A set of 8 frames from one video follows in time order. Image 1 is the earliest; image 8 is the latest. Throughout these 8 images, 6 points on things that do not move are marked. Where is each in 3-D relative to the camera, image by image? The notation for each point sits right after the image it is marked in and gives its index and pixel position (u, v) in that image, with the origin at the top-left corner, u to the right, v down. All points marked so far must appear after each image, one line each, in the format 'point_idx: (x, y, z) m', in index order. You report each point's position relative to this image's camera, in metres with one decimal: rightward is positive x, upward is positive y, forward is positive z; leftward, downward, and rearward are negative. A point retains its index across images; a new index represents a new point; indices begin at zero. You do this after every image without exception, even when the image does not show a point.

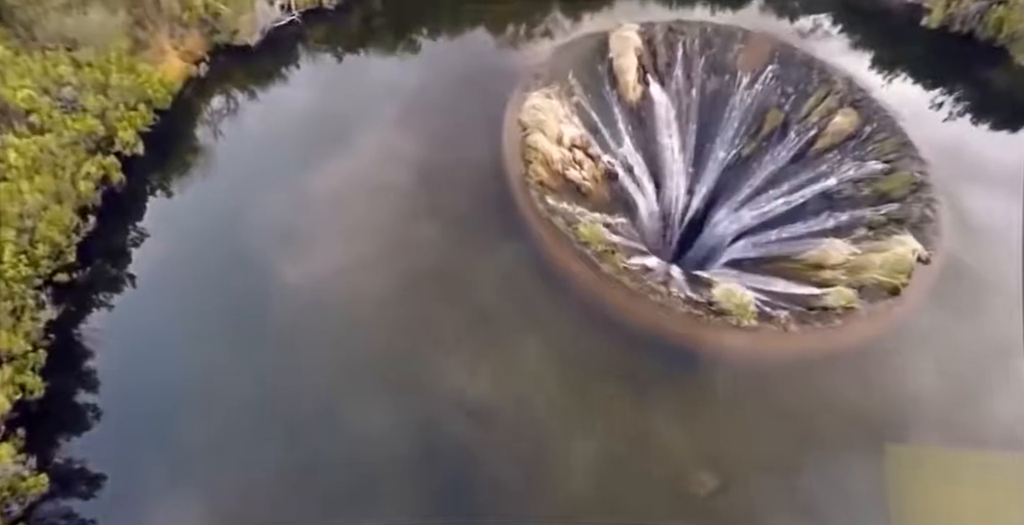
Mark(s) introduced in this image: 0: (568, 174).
0: (+1.0, +1.6, +10.7) m
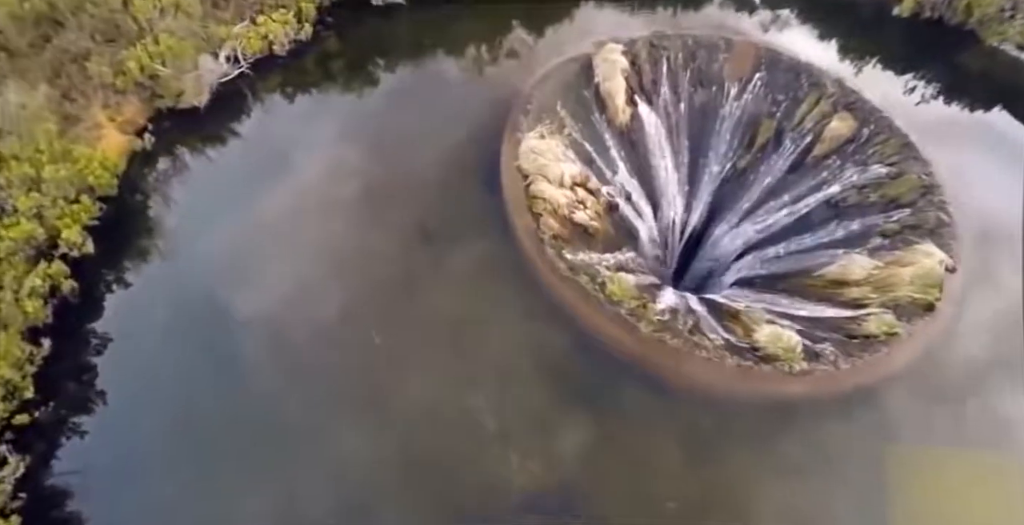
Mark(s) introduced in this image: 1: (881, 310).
0: (+1.0, +0.8, +9.9) m
1: (+6.1, -0.9, +9.6) m
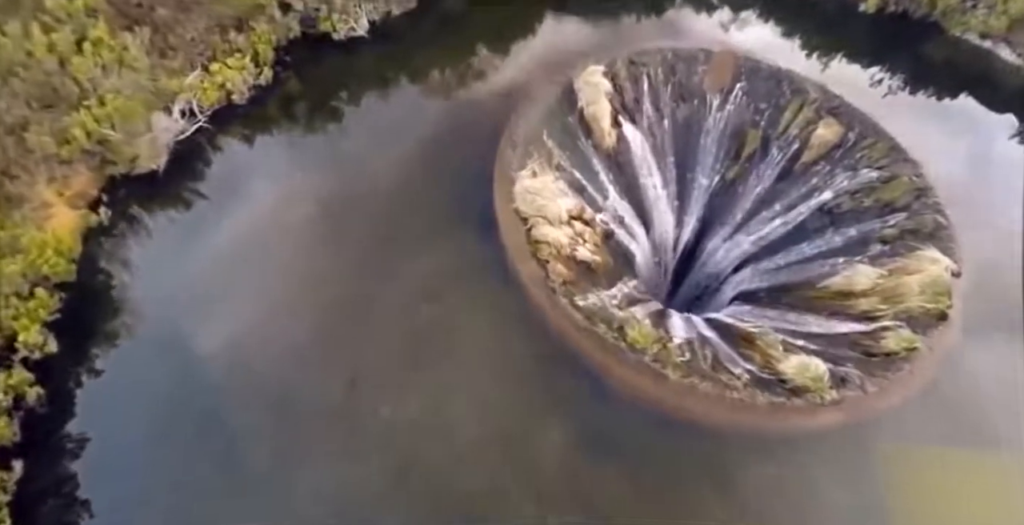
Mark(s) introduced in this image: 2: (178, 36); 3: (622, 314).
0: (+1.0, +0.1, +9.5) m
1: (+6.2, -1.0, +9.5) m
2: (-6.0, +4.1, +10.4) m
3: (+1.7, -0.8, +9.0) m
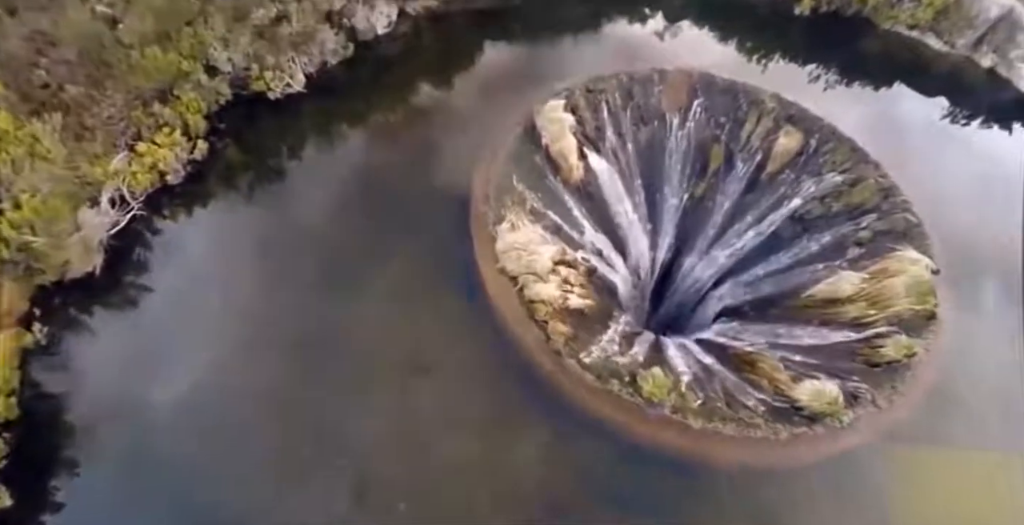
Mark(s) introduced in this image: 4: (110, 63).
0: (+0.9, -0.6, +9.1) m
1: (+6.2, -1.1, +9.6) m
2: (-6.6, +2.3, +9.4) m
3: (+1.7, -1.5, +8.6) m
4: (-6.3, +3.1, +9.2) m
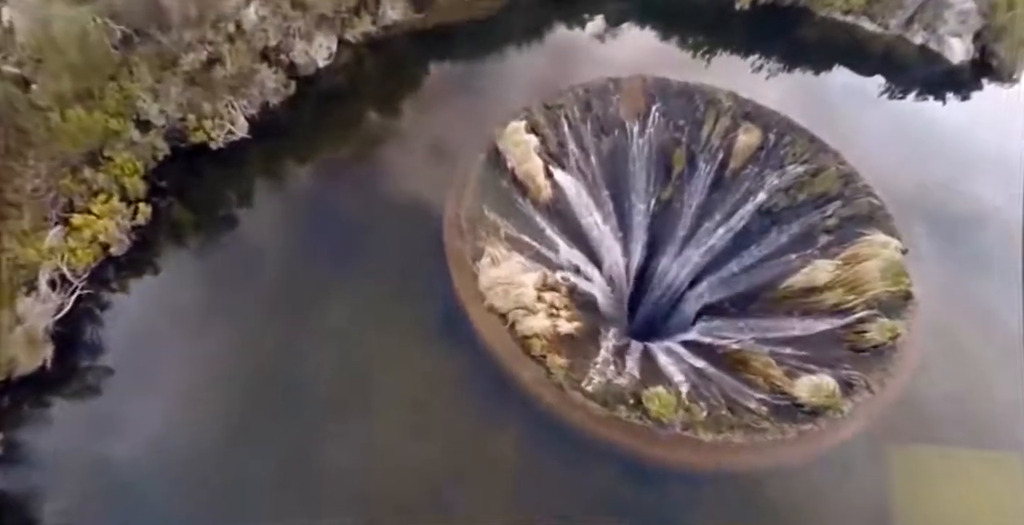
0: (+0.7, -1.0, +8.9) m
1: (+5.9, -0.8, +9.8) m
2: (-7.1, +1.0, +8.5) m
3: (+1.6, -1.8, +8.5) m
4: (-6.8, +1.9, +8.4) m
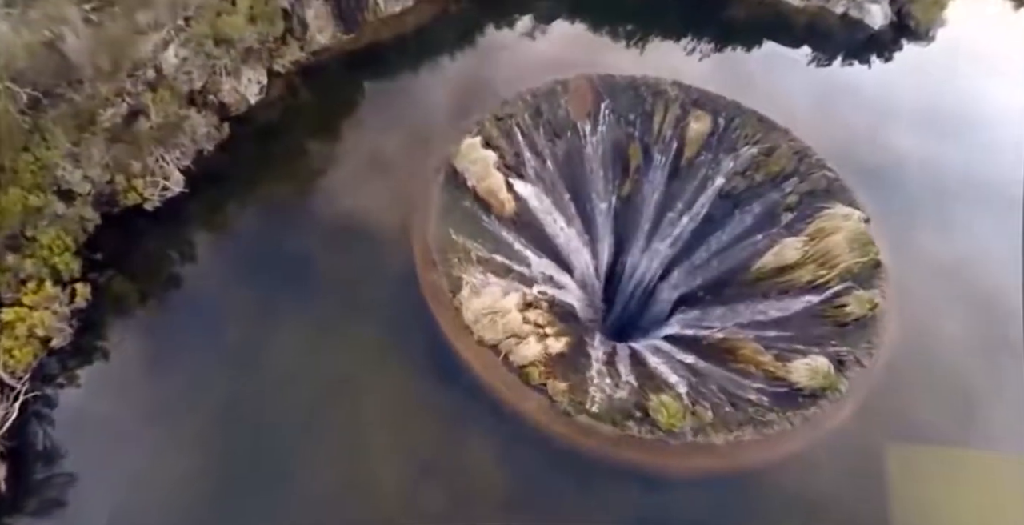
0: (+0.6, -1.3, +8.6) m
1: (+5.6, -0.4, +10.0) m
2: (-7.4, -0.3, +7.5) m
3: (+1.6, -1.9, +8.3) m
4: (-7.2, +0.5, +7.3) m
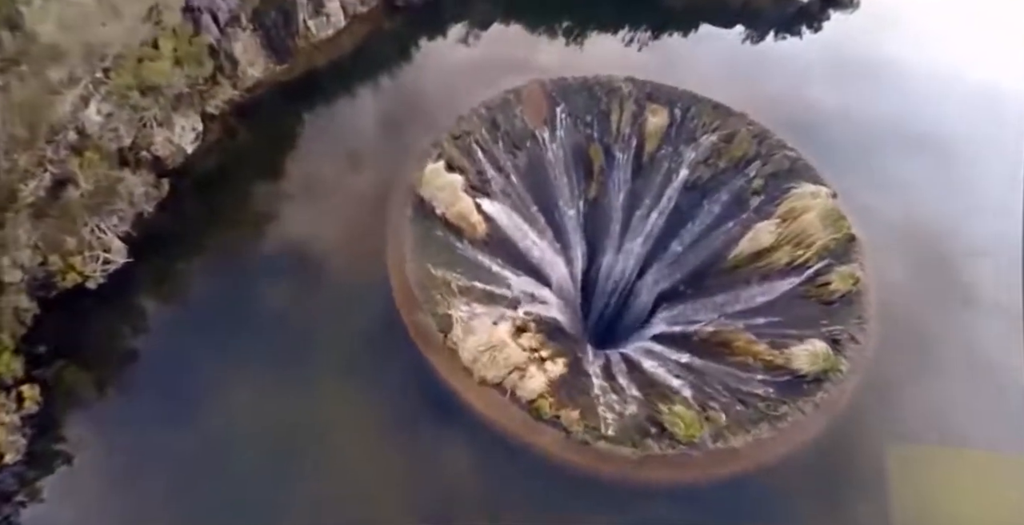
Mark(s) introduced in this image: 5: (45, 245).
0: (+0.6, -1.6, +8.3) m
1: (+5.3, 0.0, +10.1) m
2: (-7.3, -1.7, +6.4) m
3: (+1.7, -2.0, +8.1) m
4: (-7.2, -0.8, +6.3) m
5: (-6.2, +0.2, +7.9) m
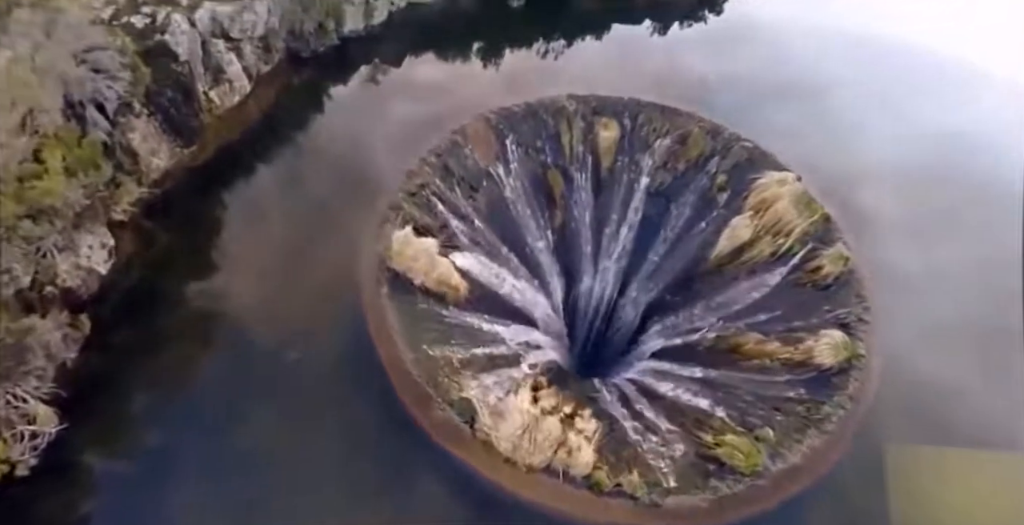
0: (+1.0, -2.2, +7.6) m
1: (+5.0, +0.3, +10.1) m
2: (-6.3, -3.9, +4.6) m
3: (+2.3, -2.4, +7.6) m
4: (-6.4, -3.1, +4.5) m
5: (-5.9, -1.8, +6.2) m
